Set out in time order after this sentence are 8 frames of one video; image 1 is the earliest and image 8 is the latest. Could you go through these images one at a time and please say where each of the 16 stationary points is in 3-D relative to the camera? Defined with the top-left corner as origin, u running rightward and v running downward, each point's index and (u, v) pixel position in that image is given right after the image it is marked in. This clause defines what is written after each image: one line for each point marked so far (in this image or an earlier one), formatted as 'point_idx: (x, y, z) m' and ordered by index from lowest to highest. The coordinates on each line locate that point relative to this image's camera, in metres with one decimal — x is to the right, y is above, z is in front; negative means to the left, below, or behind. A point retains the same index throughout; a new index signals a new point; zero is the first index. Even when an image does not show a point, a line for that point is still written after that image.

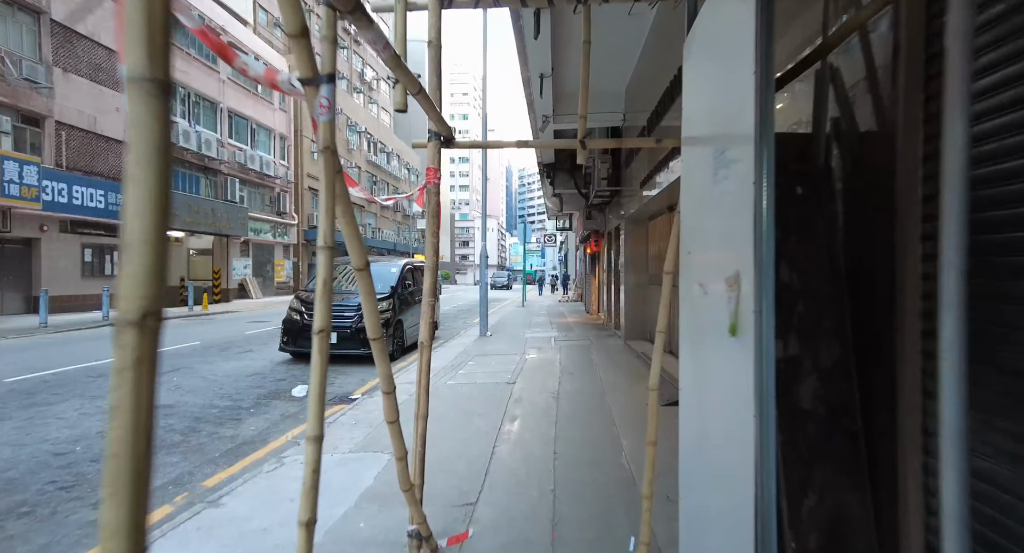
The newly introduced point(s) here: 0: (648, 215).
0: (+2.9, +1.3, +9.2) m
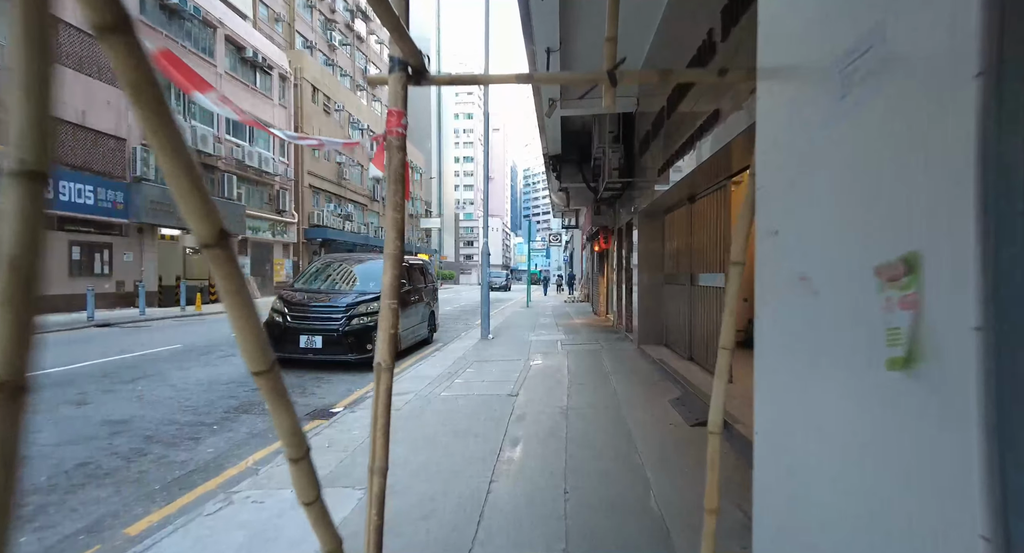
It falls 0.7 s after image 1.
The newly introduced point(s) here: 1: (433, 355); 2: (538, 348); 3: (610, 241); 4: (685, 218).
0: (+3.0, +1.4, +8.5) m
1: (-1.6, -1.6, +8.8) m
2: (+0.6, -1.5, +9.0) m
3: (+3.0, +1.1, +13.1) m
4: (+3.1, +1.1, +7.8) m
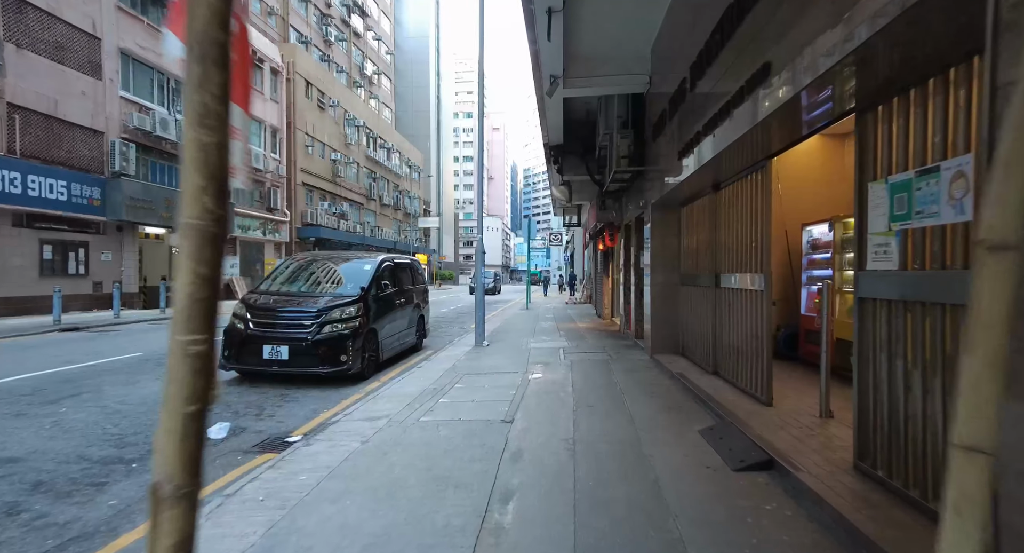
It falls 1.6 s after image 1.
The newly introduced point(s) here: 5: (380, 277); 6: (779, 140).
0: (+3.0, +1.4, +7.5) m
1: (-1.7, -1.6, +7.8) m
2: (+0.5, -1.5, +8.1) m
3: (+2.9, +1.1, +12.1) m
4: (+3.1, +1.1, +6.8) m
5: (-2.5, 0.0, +8.1) m
6: (+3.1, +1.5, +5.1) m
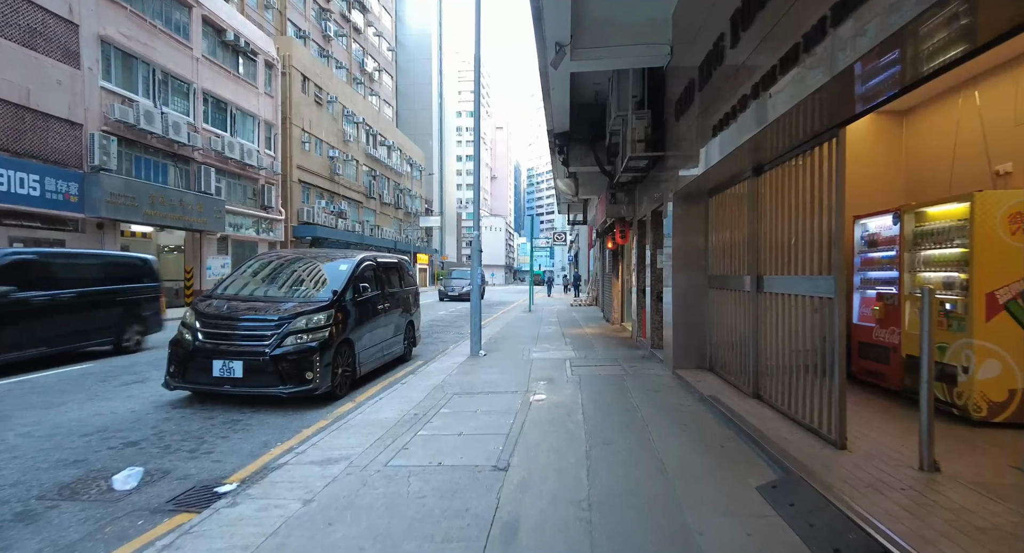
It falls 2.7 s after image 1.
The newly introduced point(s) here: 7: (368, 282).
0: (+2.9, +1.3, +6.4) m
1: (-1.7, -1.7, +6.7) m
2: (+0.5, -1.5, +7.0) m
3: (+2.9, +1.0, +11.0) m
4: (+3.0, +1.0, +5.7) m
5: (-2.5, 0.0, +7.0) m
6: (+3.0, +1.5, +4.0) m
7: (-2.5, -0.1, +7.3) m
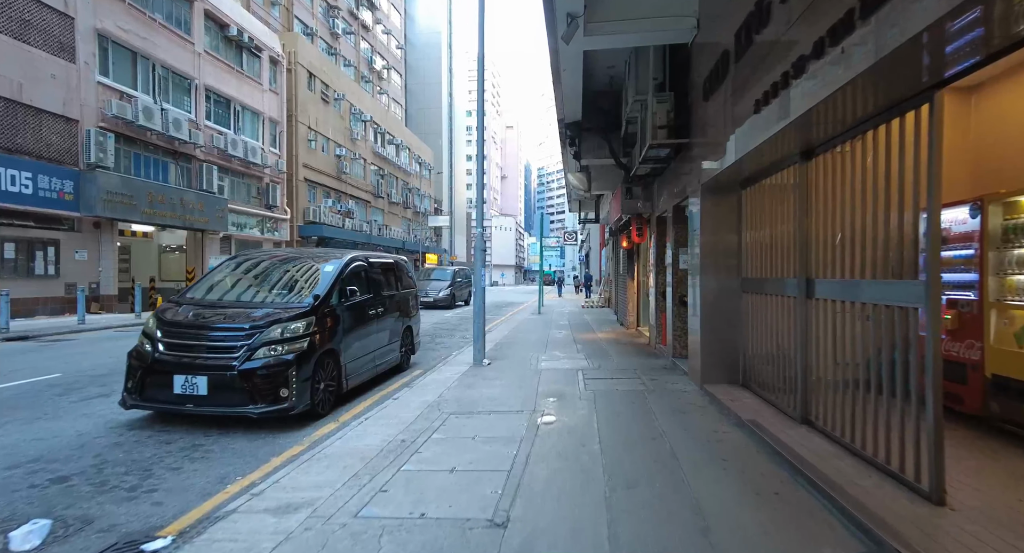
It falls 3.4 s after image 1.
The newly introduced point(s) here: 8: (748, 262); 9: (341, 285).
0: (+3.0, +1.3, +5.6) m
1: (-1.6, -1.7, +6.0) m
2: (+0.6, -1.6, +6.2) m
3: (+3.1, +1.0, +10.2) m
4: (+3.1, +1.0, +4.9) m
5: (-2.4, -0.1, +6.3) m
6: (+3.0, +1.5, +3.1) m
7: (-2.4, -0.1, +6.6) m
8: (+3.1, +0.2, +5.7) m
9: (-2.4, -0.1, +6.1) m
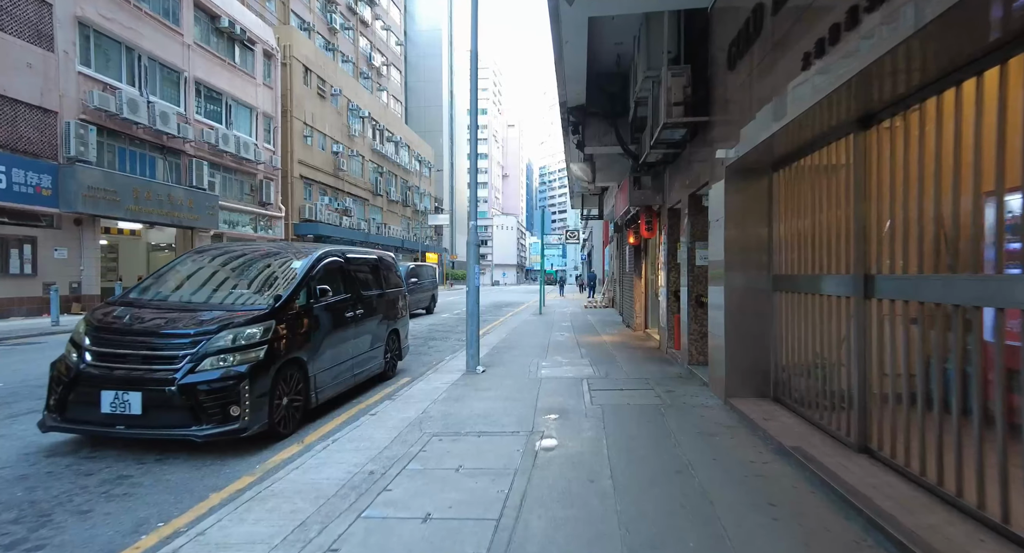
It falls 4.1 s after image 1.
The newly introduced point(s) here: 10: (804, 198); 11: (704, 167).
0: (+2.9, +1.3, +4.8) m
1: (-1.7, -1.6, +5.2) m
2: (+0.5, -1.5, +5.4) m
3: (+3.0, +1.0, +9.4) m
4: (+3.0, +1.0, +4.1) m
5: (-2.5, 0.0, +5.5) m
6: (+3.0, +1.5, +2.3) m
7: (-2.4, -0.1, +5.8) m
8: (+3.1, +0.3, +4.9) m
9: (-2.5, -0.1, +5.3) m
10: (+3.0, +0.8, +4.6) m
11: (+2.8, +1.6, +6.3) m
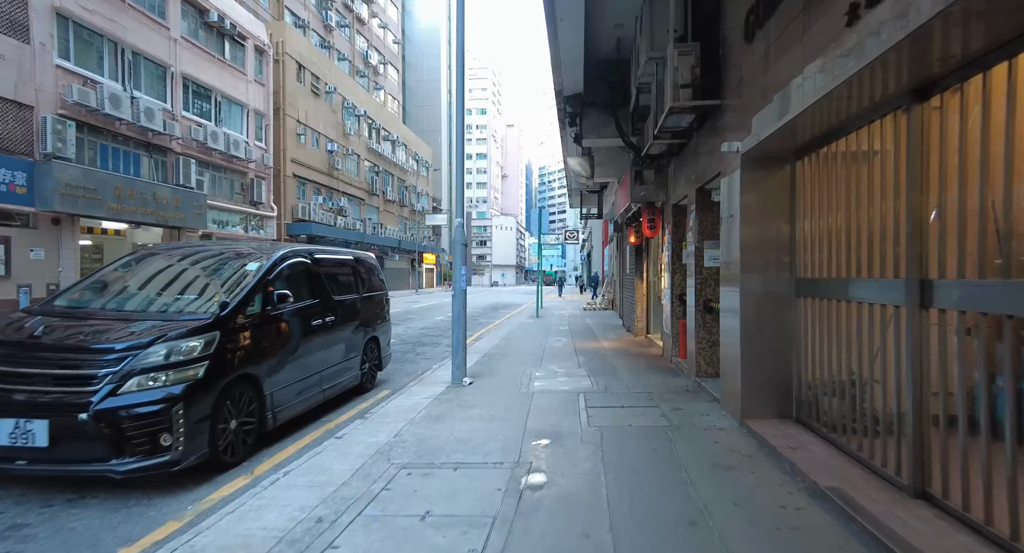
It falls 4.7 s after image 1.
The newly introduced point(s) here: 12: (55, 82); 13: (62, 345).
0: (+2.8, +1.3, +4.1) m
1: (-1.8, -1.7, +4.6) m
2: (+0.4, -1.6, +4.8) m
3: (+2.9, +1.0, +8.8) m
4: (+2.9, +1.0, +3.4) m
5: (-2.6, -0.1, +4.9) m
6: (+2.8, +1.5, +1.7) m
7: (-2.6, -0.1, +5.2) m
8: (+2.9, +0.2, +4.3) m
9: (-2.6, -0.1, +4.7) m
10: (+2.9, +0.8, +3.9) m
11: (+2.6, +1.5, +5.7) m
12: (-16.1, +6.9, +15.3) m
13: (-3.7, -0.5, +3.6) m
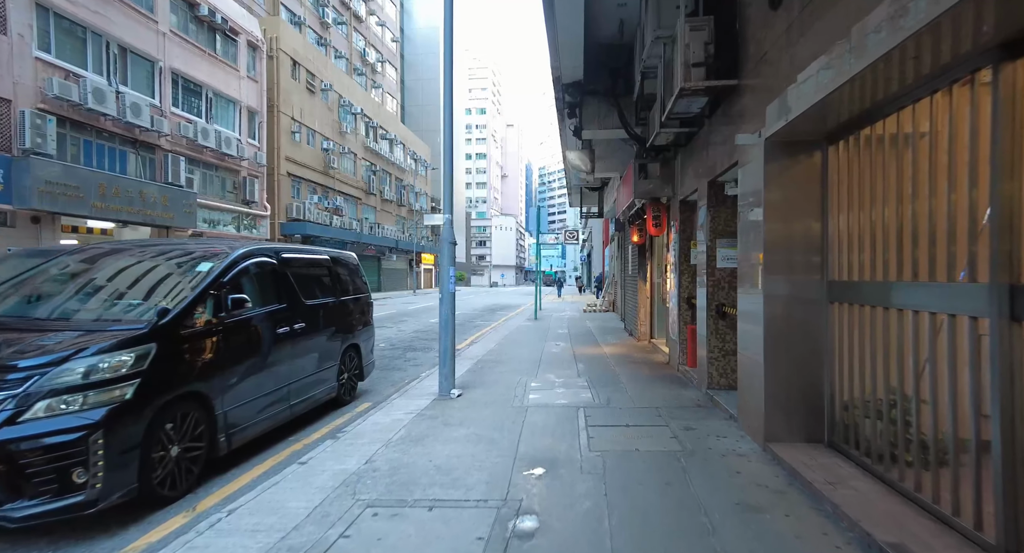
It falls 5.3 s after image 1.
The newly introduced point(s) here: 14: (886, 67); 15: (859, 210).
0: (+2.7, +1.3, +3.5) m
1: (-1.9, -1.7, +4.0) m
2: (+0.3, -1.6, +4.2) m
3: (+2.8, +1.0, +8.2) m
4: (+2.8, +1.0, +2.9) m
5: (-2.7, -0.1, +4.3) m
6: (+2.7, +1.5, +1.1) m
7: (-2.7, -0.1, +4.6) m
8: (+2.8, +0.2, +3.7) m
9: (-2.7, -0.1, +4.1) m
10: (+2.8, +0.8, +3.4) m
11: (+2.5, +1.5, +5.1) m
12: (-16.2, +6.8, +14.7) m
13: (-3.8, -0.6, +3.0) m
14: (+2.4, +1.4, +2.7) m
15: (+2.8, +0.5, +3.6) m
